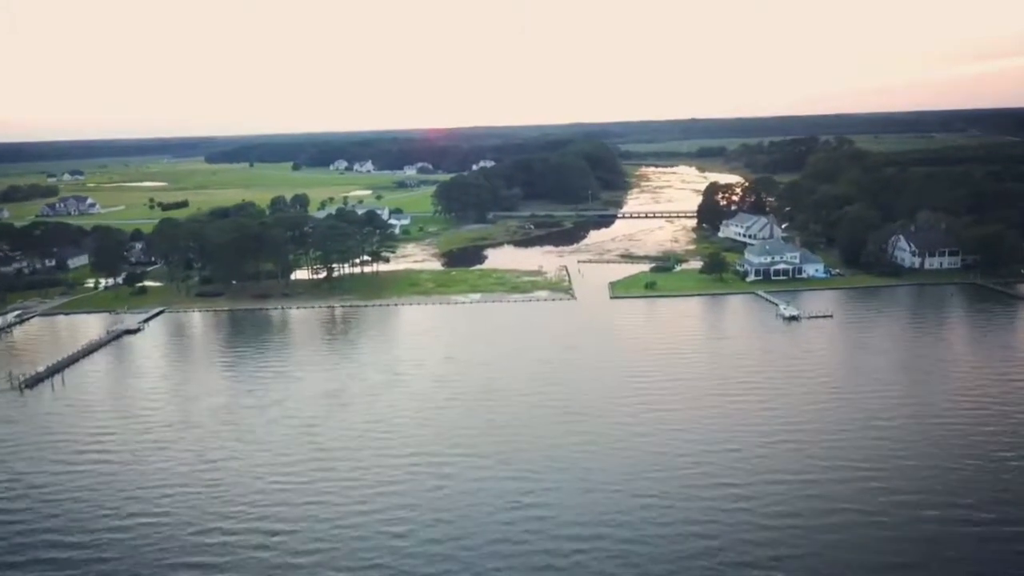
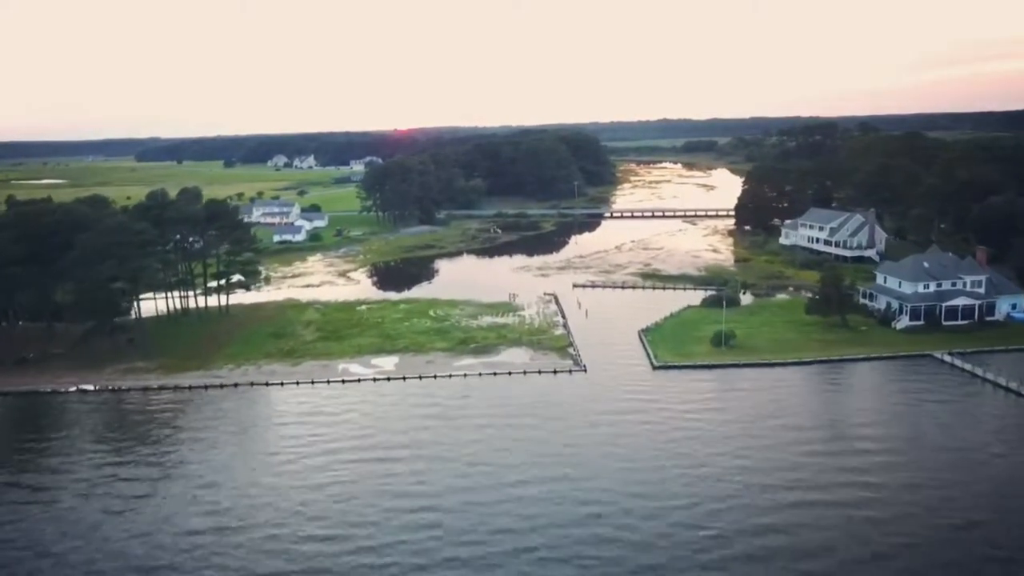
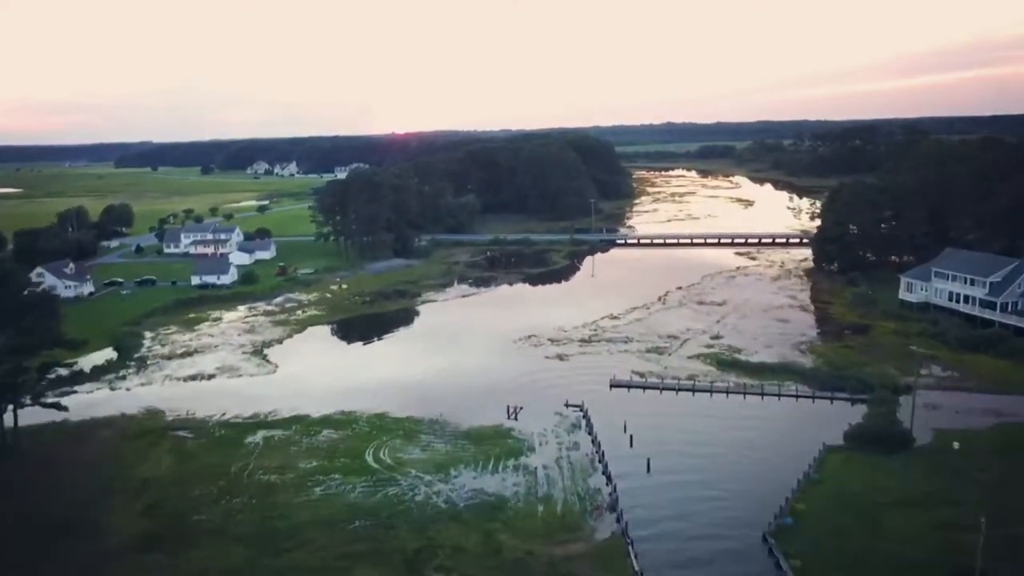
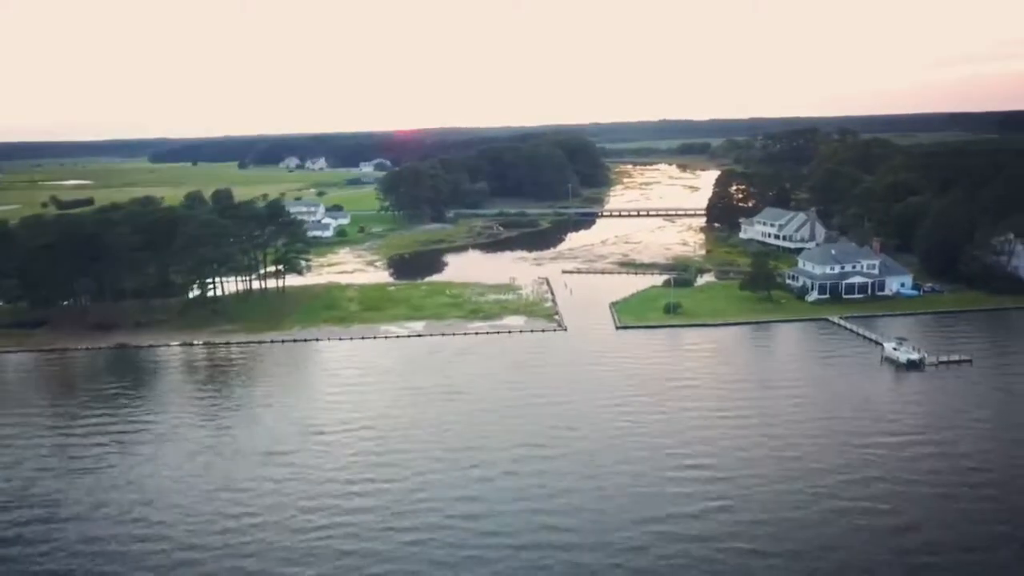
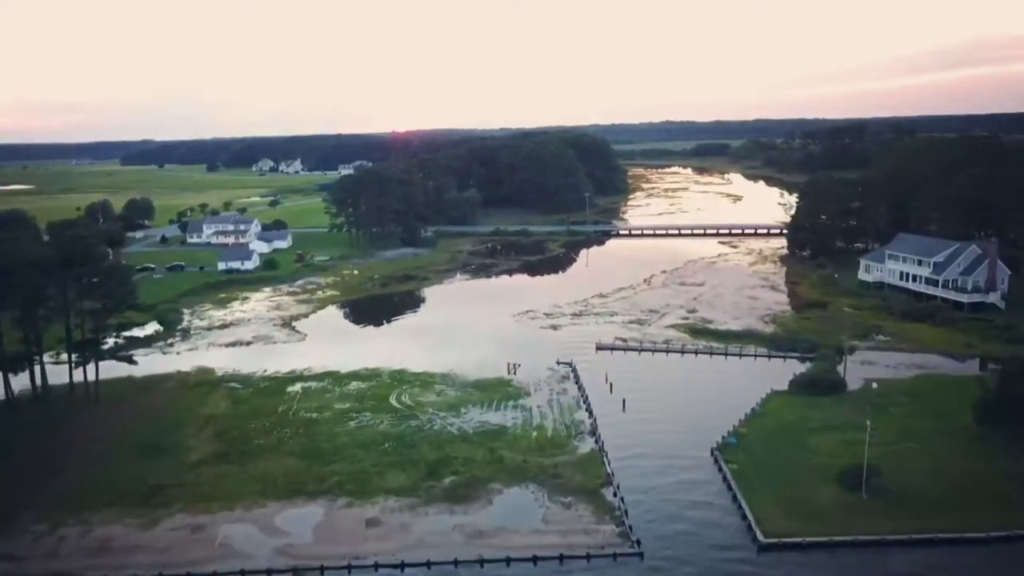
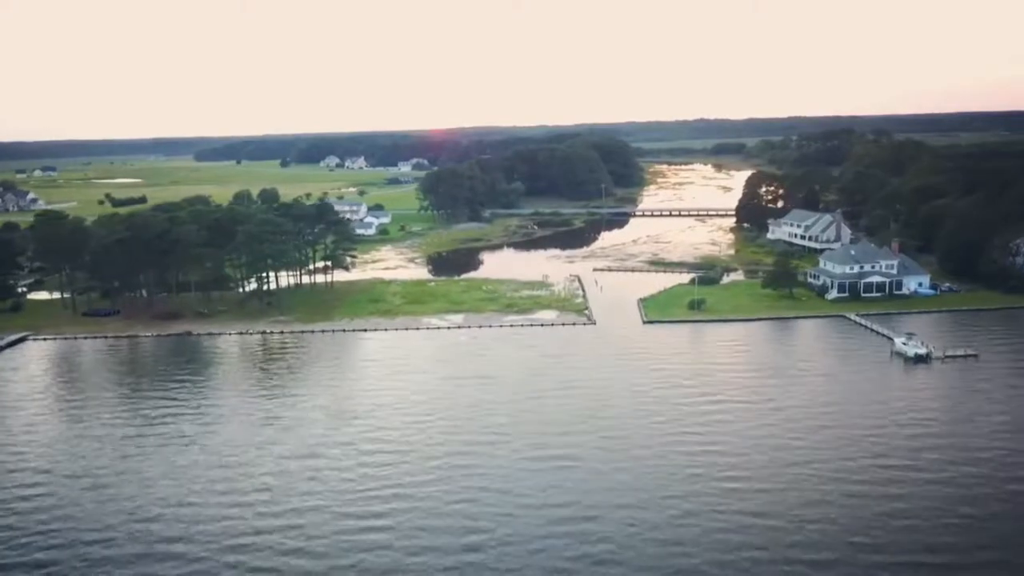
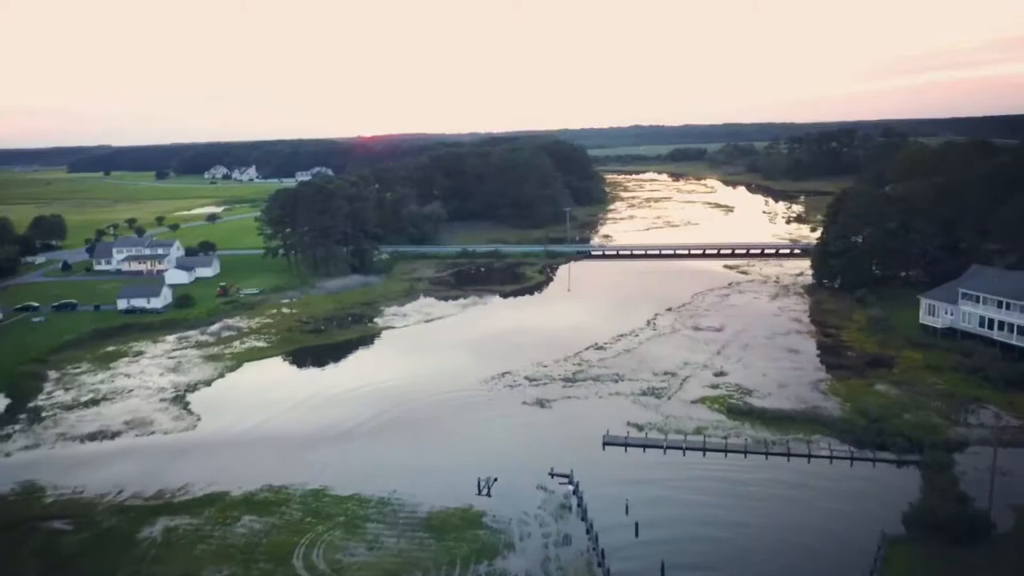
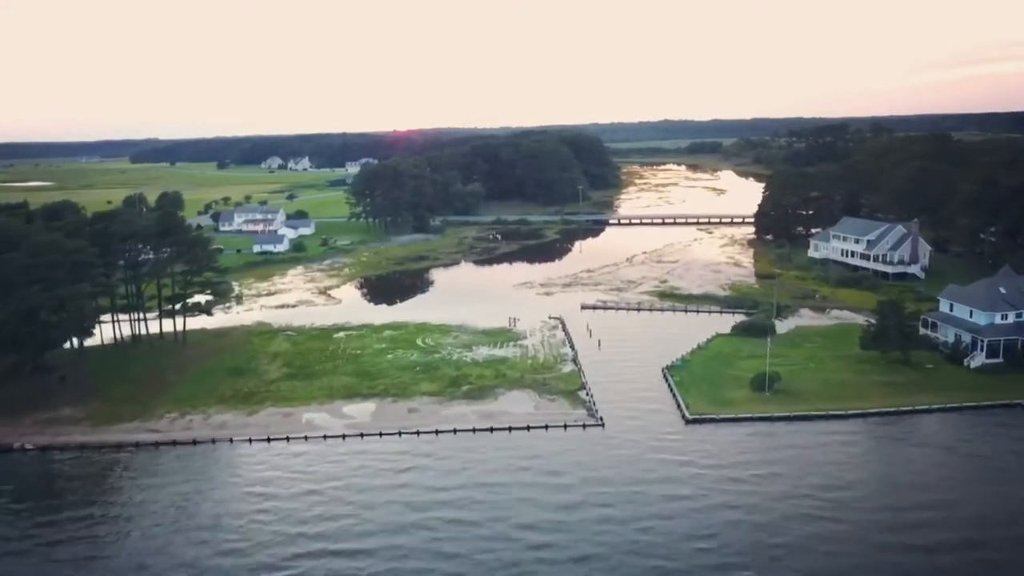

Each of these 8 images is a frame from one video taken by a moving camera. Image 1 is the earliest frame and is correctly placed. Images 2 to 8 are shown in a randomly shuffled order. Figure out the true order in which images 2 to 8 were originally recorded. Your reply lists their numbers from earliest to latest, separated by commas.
6, 4, 2, 8, 5, 3, 7
